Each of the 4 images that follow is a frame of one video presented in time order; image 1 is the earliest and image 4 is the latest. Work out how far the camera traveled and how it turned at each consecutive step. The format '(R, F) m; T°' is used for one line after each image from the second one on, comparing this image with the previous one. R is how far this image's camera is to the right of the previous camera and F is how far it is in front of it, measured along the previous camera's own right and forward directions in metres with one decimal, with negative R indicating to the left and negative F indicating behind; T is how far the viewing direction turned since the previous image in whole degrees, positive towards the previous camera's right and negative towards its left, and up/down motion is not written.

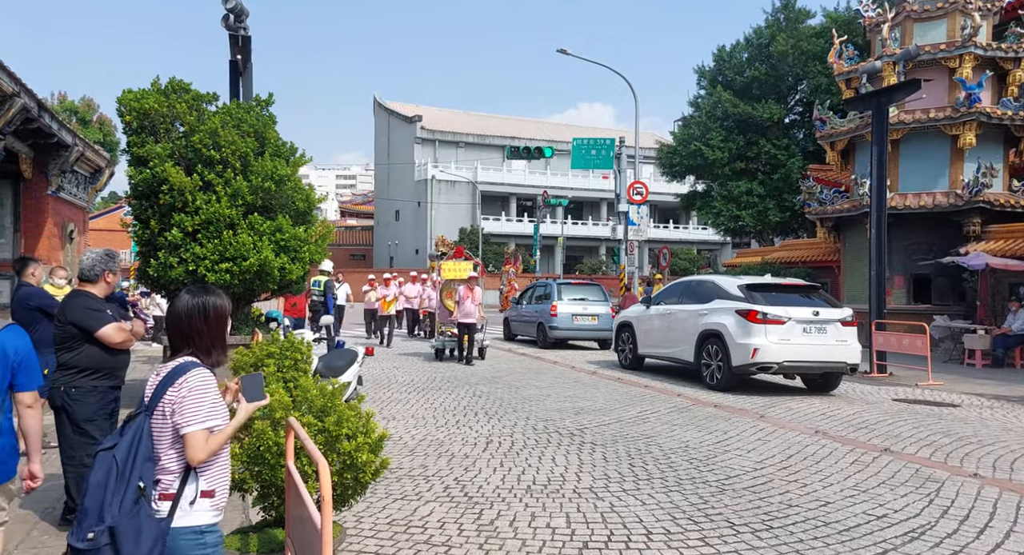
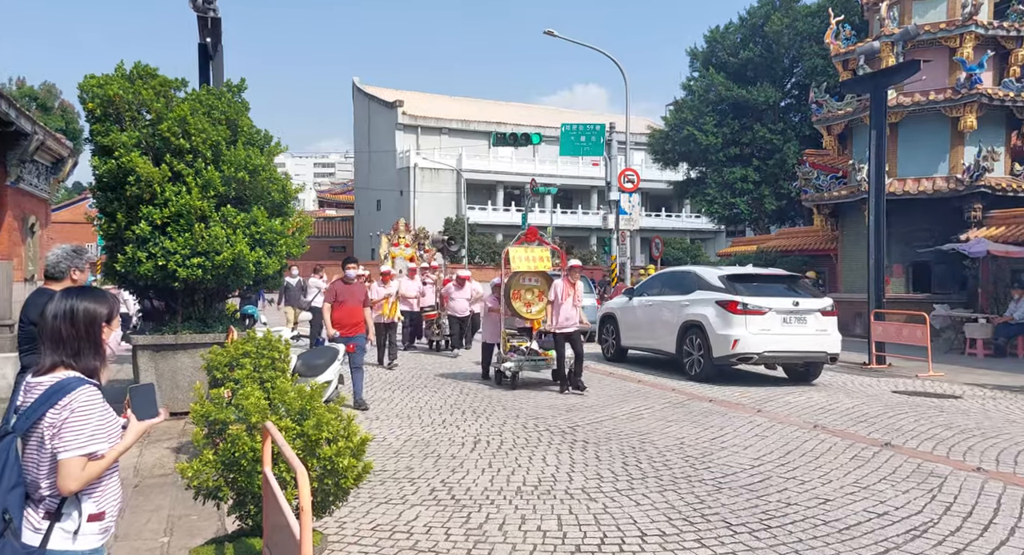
(-0.1, +0.4) m; +1°
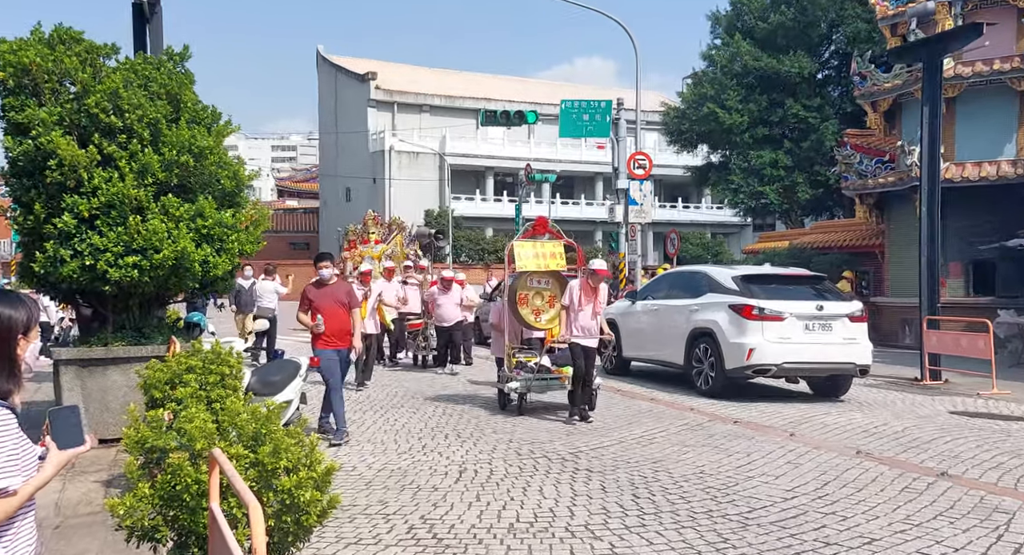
(+0.1, +1.3) m; 0°
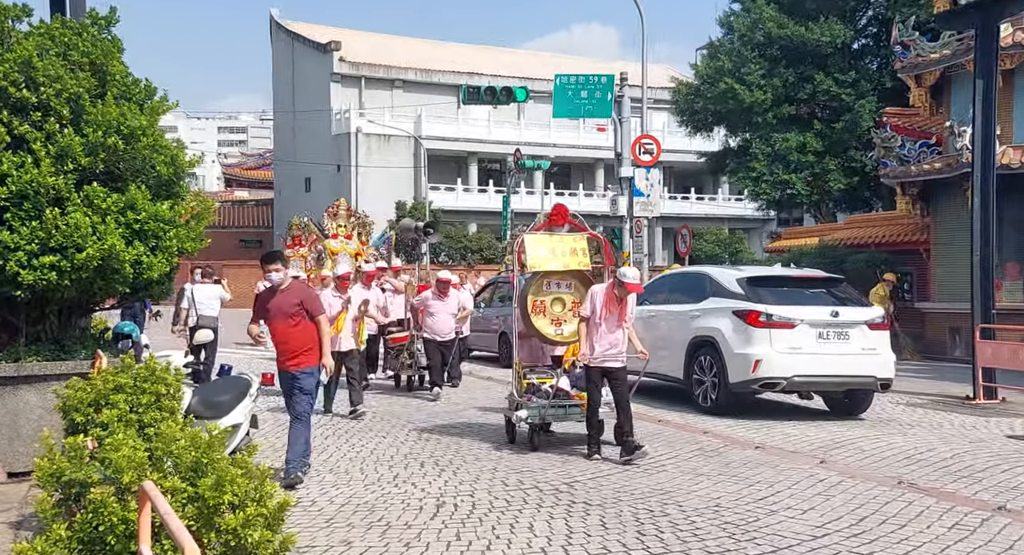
(+0.1, +1.1) m; 0°
